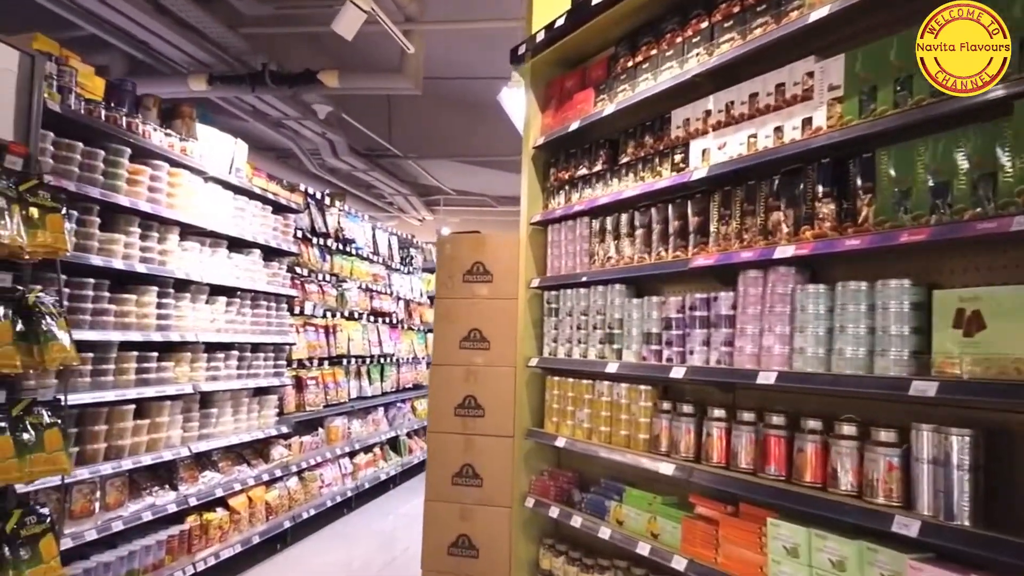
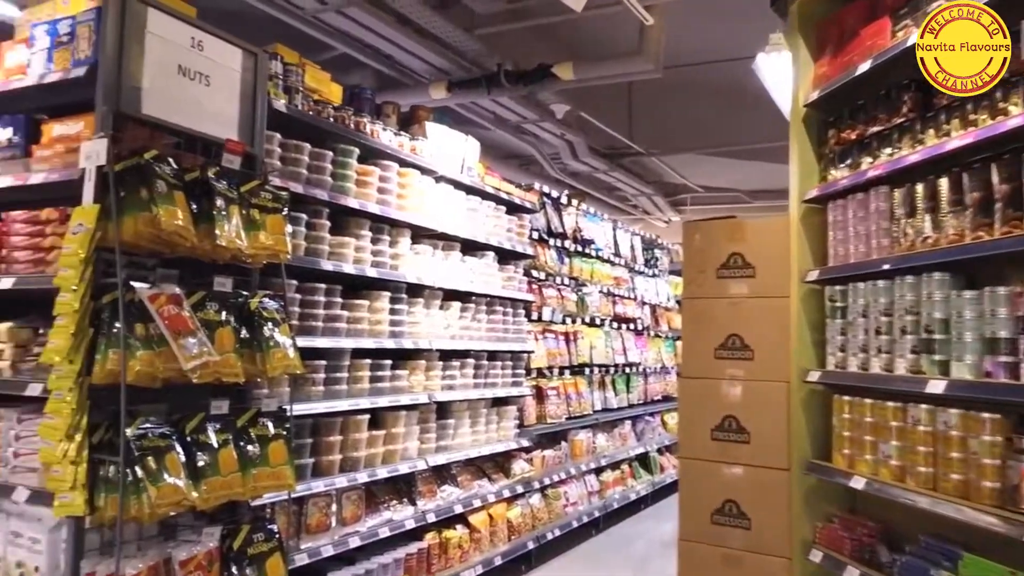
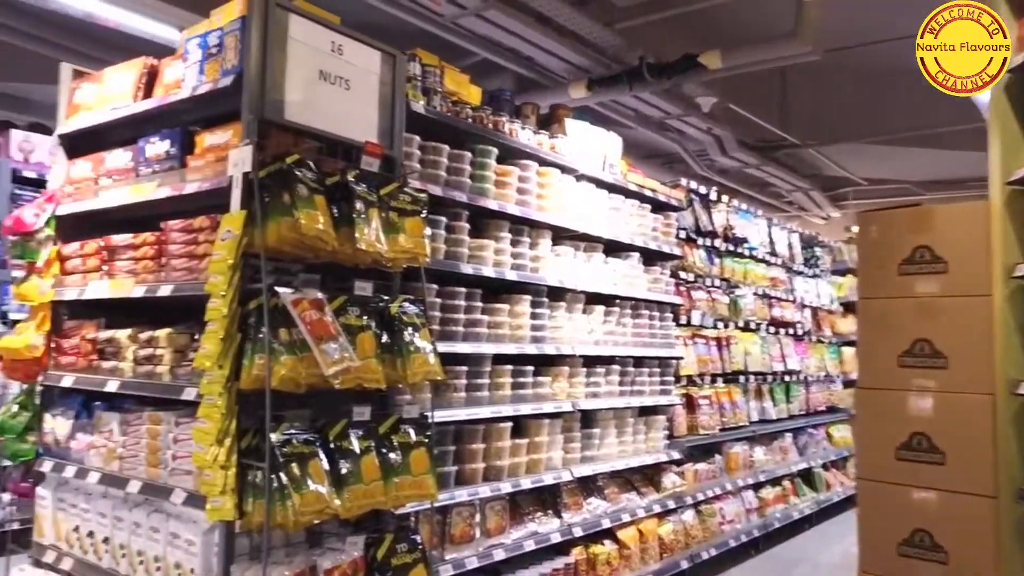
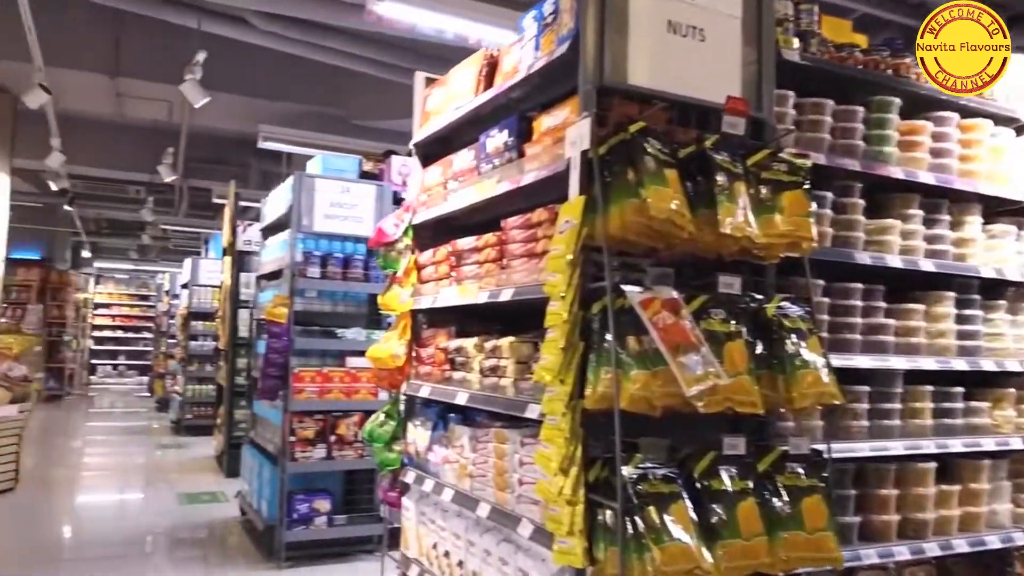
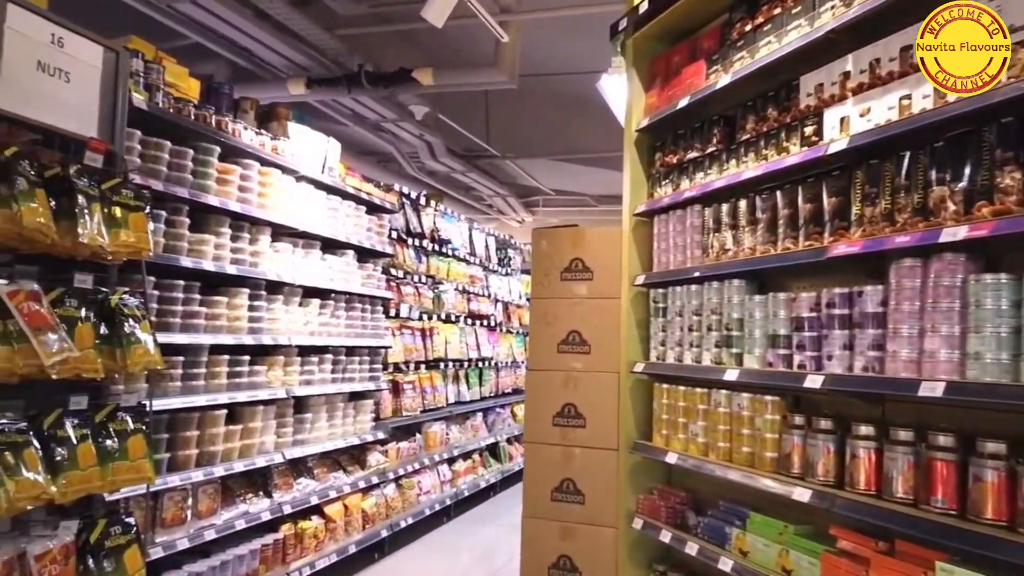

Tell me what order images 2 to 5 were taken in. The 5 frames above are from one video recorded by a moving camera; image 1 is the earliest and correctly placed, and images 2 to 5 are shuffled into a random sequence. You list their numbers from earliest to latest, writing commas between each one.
5, 2, 3, 4
